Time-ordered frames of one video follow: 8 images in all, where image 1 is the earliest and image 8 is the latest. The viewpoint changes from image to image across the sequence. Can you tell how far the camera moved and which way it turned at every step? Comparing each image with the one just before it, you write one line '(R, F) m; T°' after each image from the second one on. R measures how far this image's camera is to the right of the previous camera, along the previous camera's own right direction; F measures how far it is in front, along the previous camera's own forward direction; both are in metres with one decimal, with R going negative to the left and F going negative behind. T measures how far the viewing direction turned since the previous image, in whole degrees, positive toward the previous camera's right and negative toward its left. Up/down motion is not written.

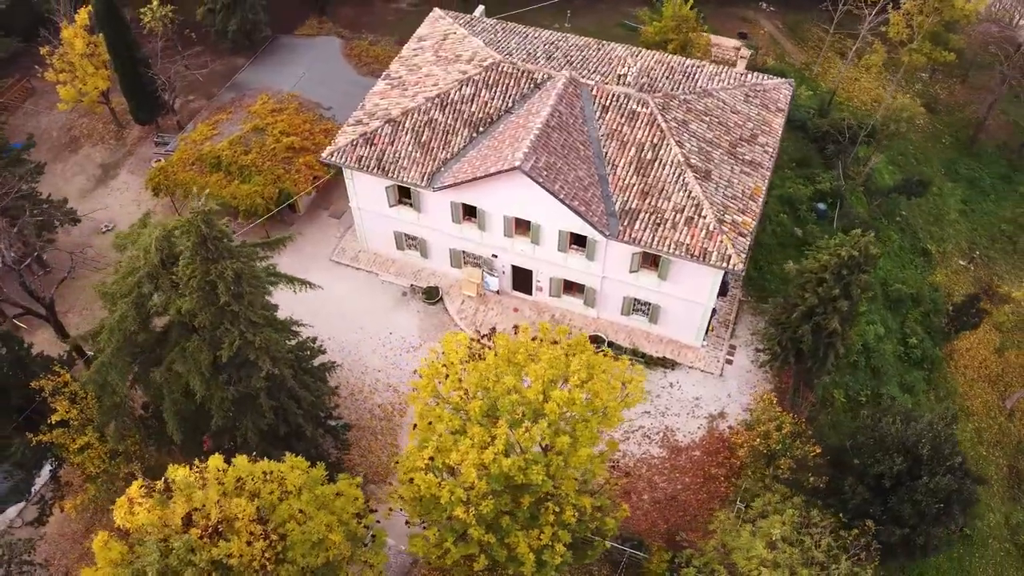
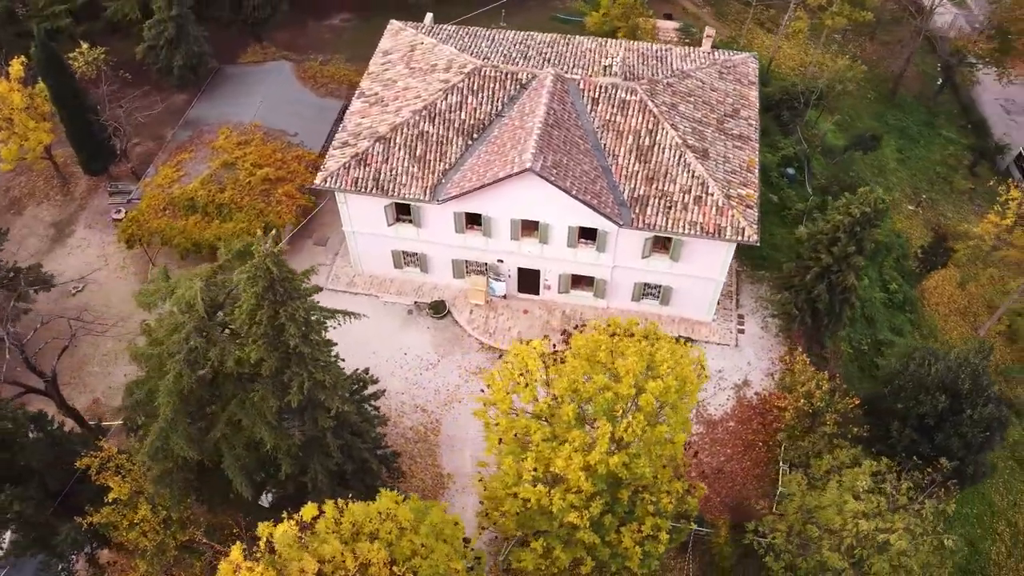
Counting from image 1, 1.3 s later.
(-4.1, +0.4) m; +7°
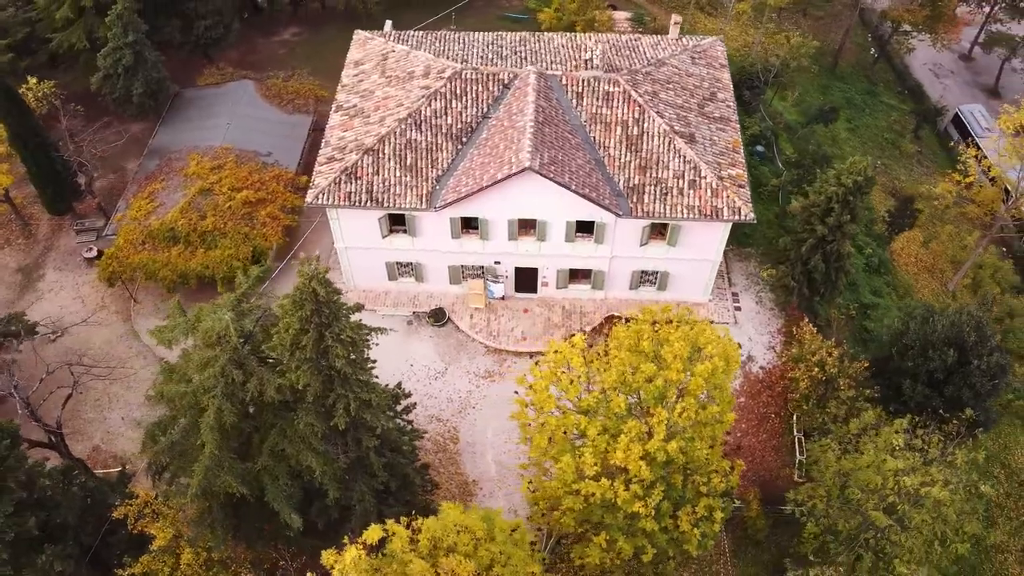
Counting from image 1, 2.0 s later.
(-2.5, +0.1) m; +5°
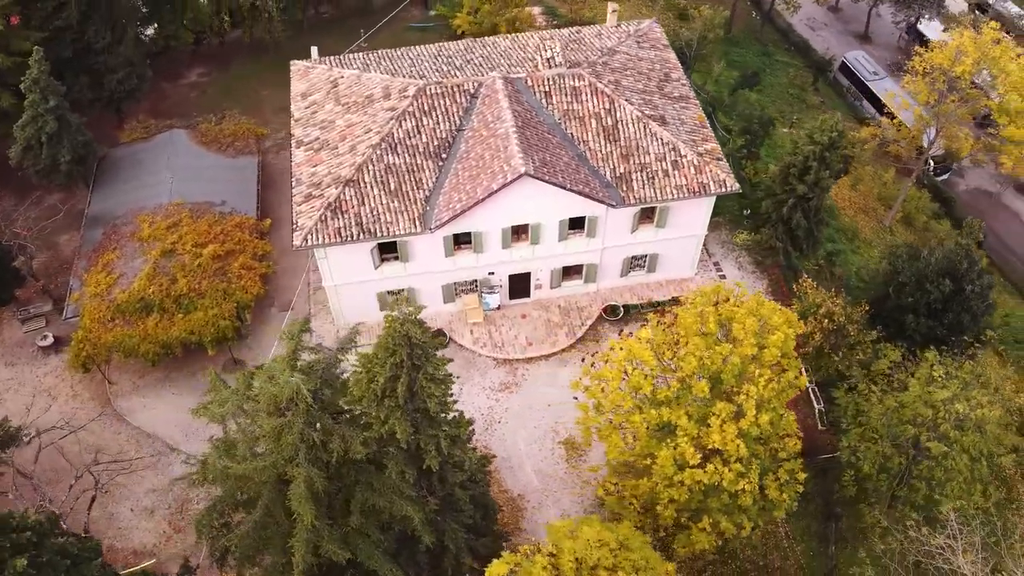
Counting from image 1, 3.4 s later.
(-4.4, +0.6) m; +8°
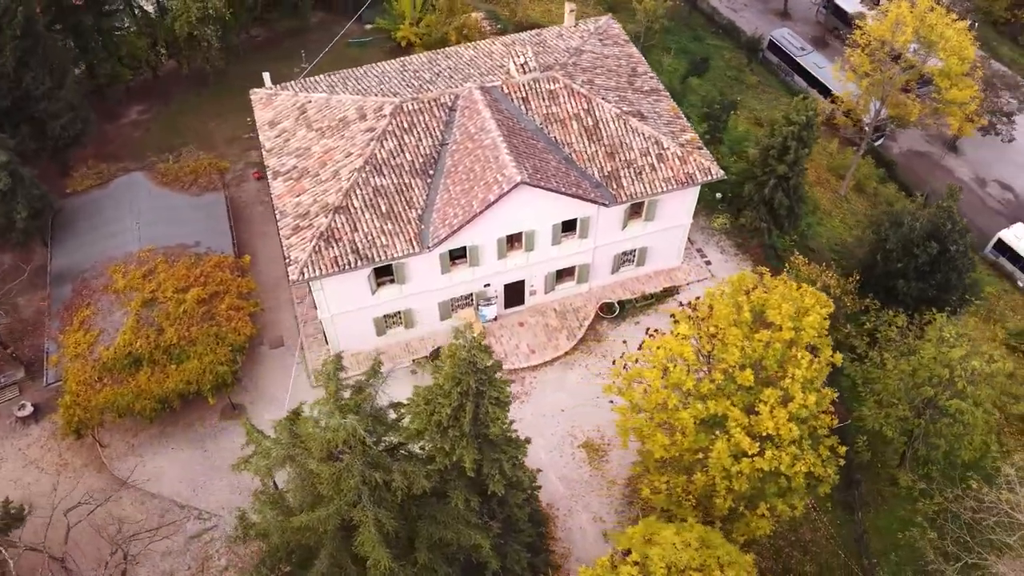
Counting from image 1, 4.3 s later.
(-2.7, +0.4) m; +5°
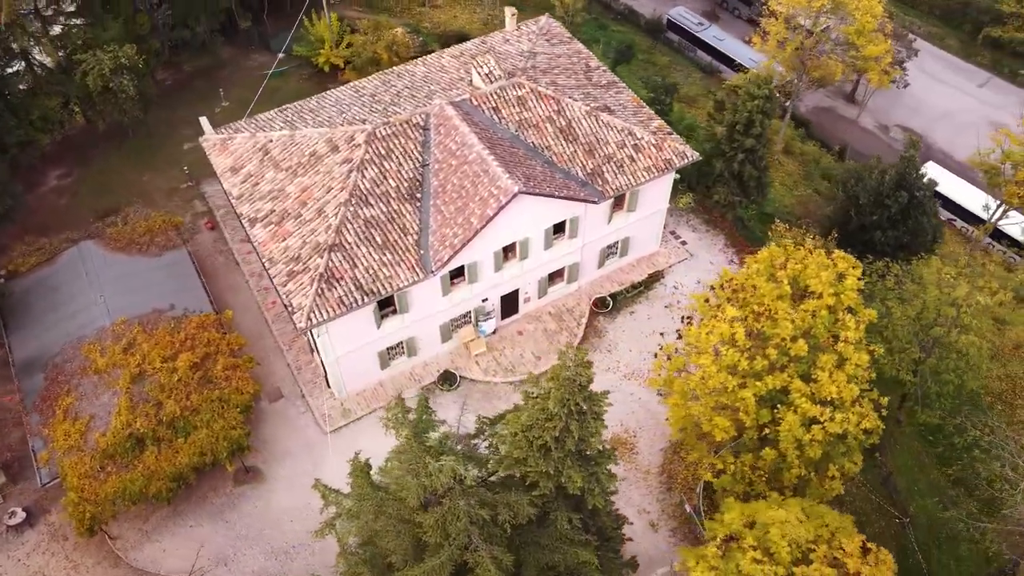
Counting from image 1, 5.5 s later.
(-3.8, +0.5) m; +7°
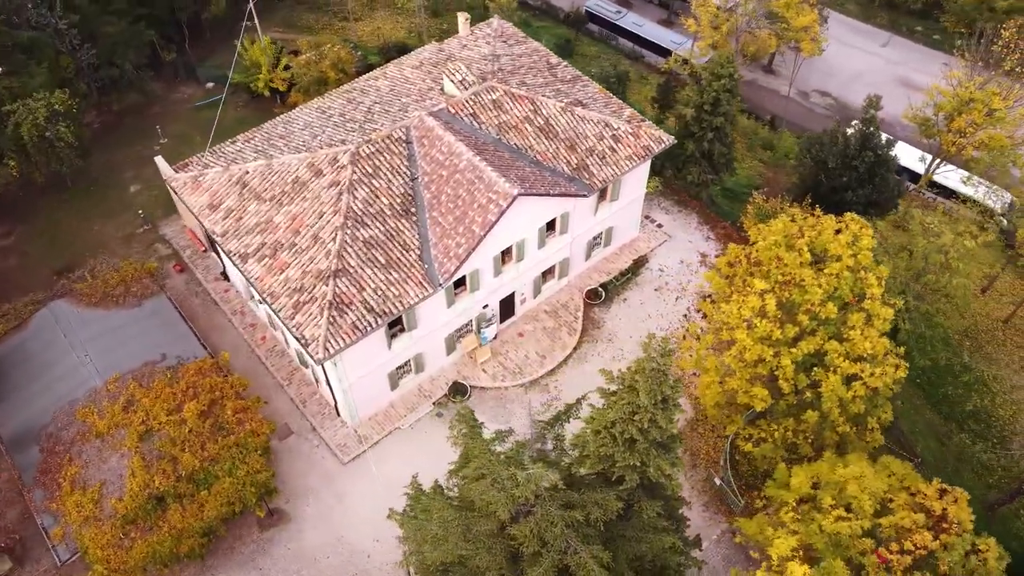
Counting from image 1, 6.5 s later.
(-3.2, +0.2) m; +6°
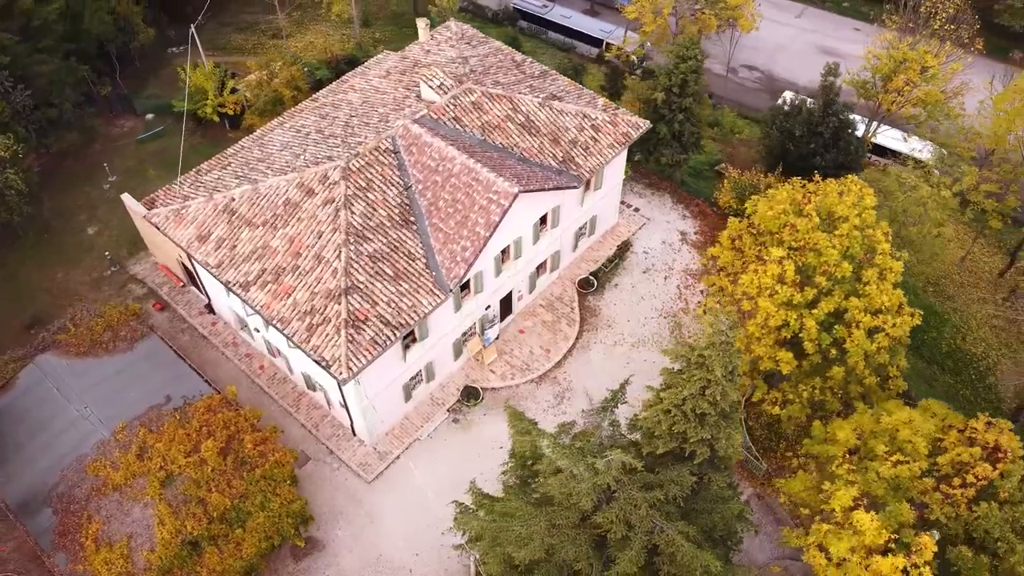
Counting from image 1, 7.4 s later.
(-2.9, 0.0) m; +5°
